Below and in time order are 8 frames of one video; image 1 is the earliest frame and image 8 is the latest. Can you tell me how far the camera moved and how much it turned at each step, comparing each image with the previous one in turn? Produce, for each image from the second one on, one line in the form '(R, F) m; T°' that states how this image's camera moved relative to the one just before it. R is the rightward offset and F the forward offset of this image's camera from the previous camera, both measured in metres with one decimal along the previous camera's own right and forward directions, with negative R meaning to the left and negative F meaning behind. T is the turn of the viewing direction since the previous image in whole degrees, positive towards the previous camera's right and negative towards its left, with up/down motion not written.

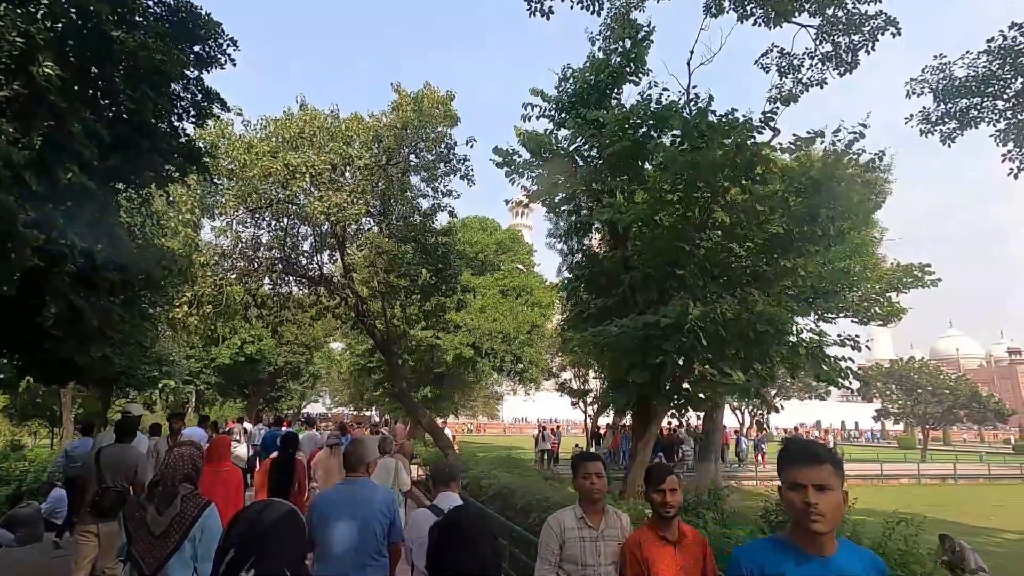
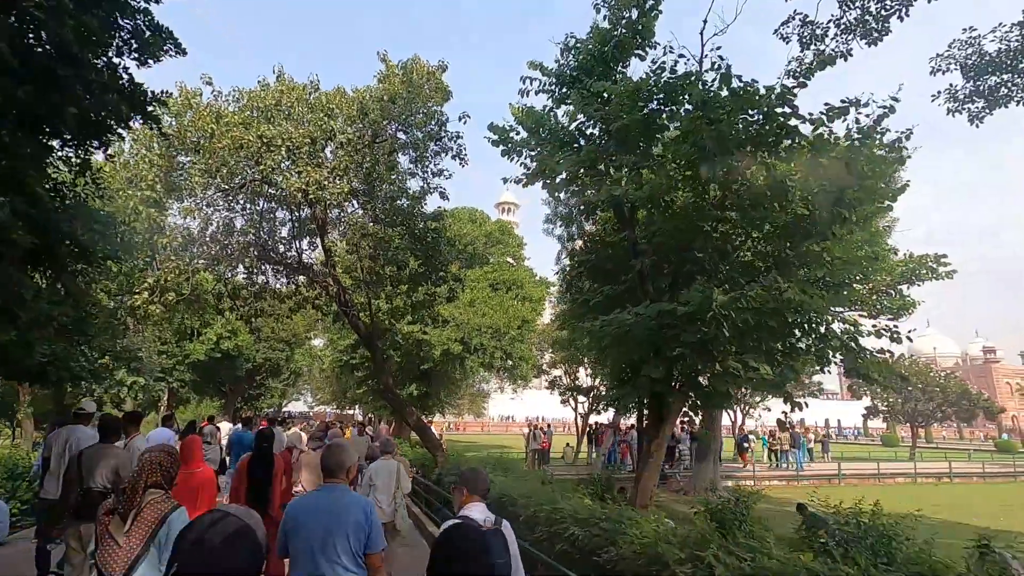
(-0.2, +0.9) m; +2°
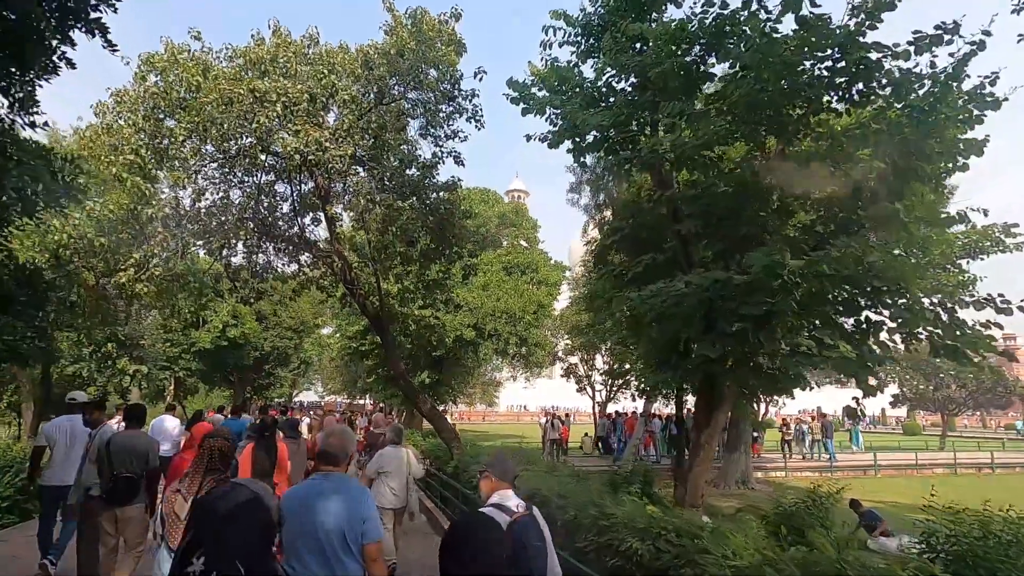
(-0.3, +1.1) m; -1°
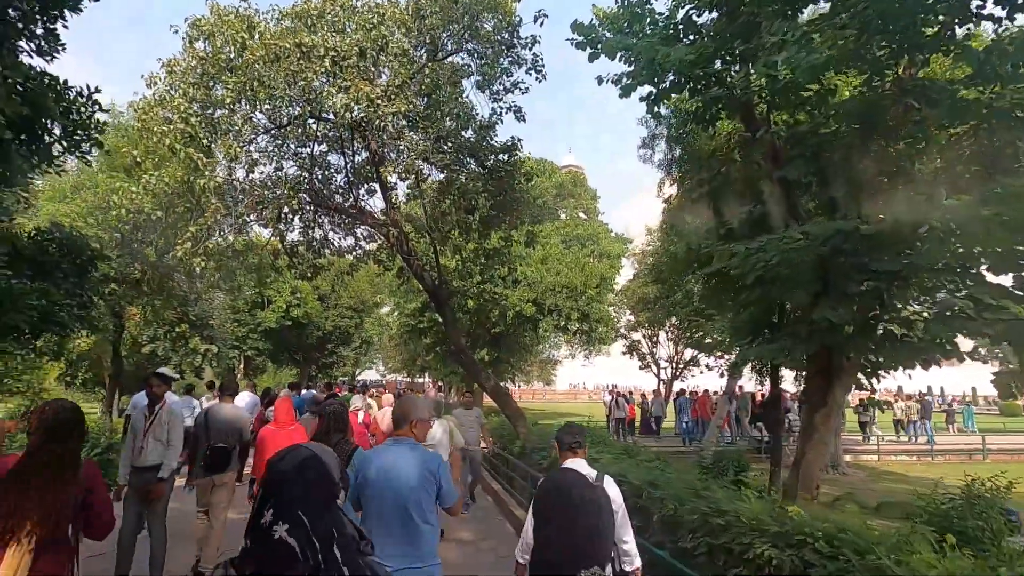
(-0.3, +0.8) m; -6°
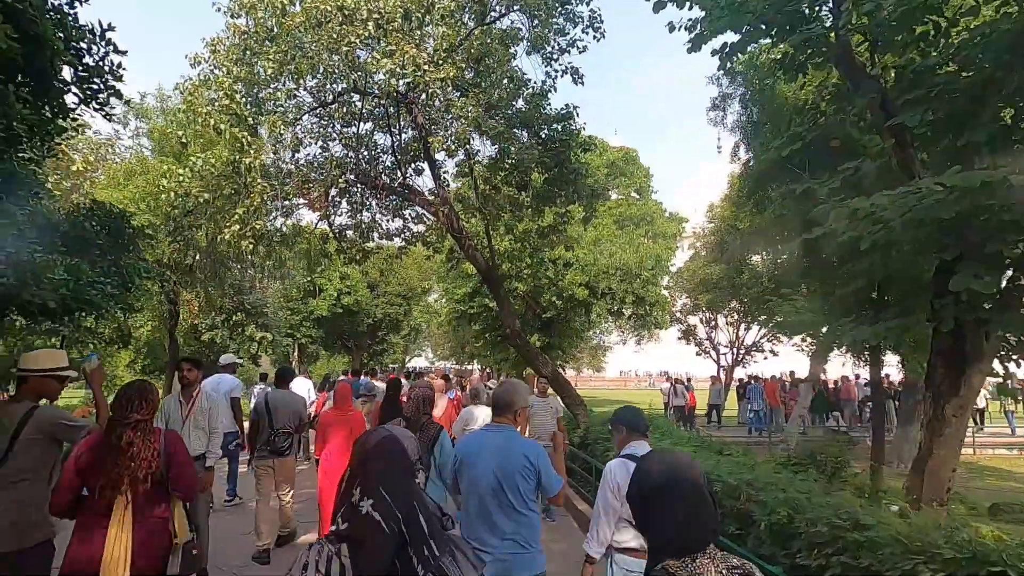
(-0.2, +0.7) m; -5°
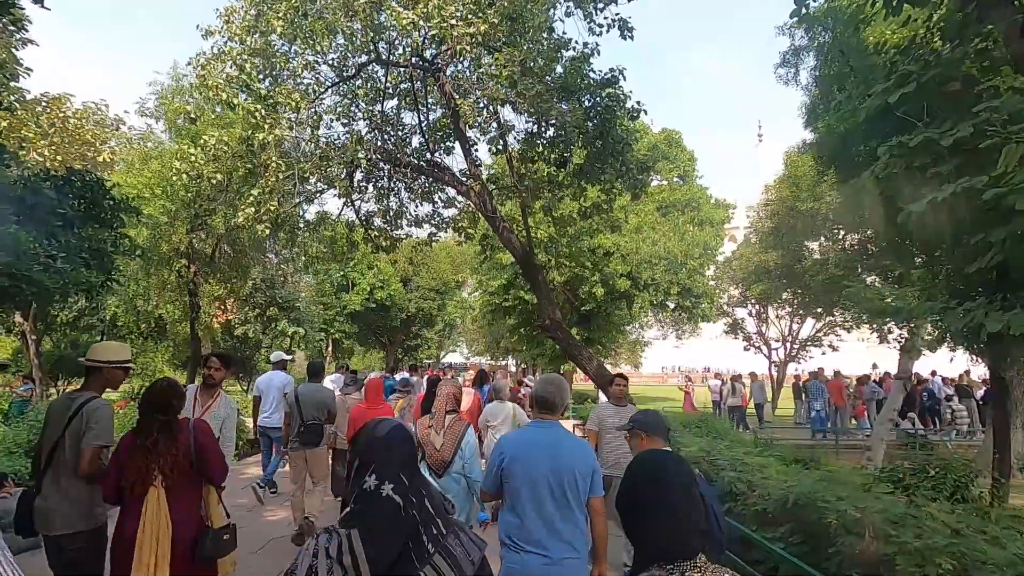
(-0.1, +1.0) m; -4°
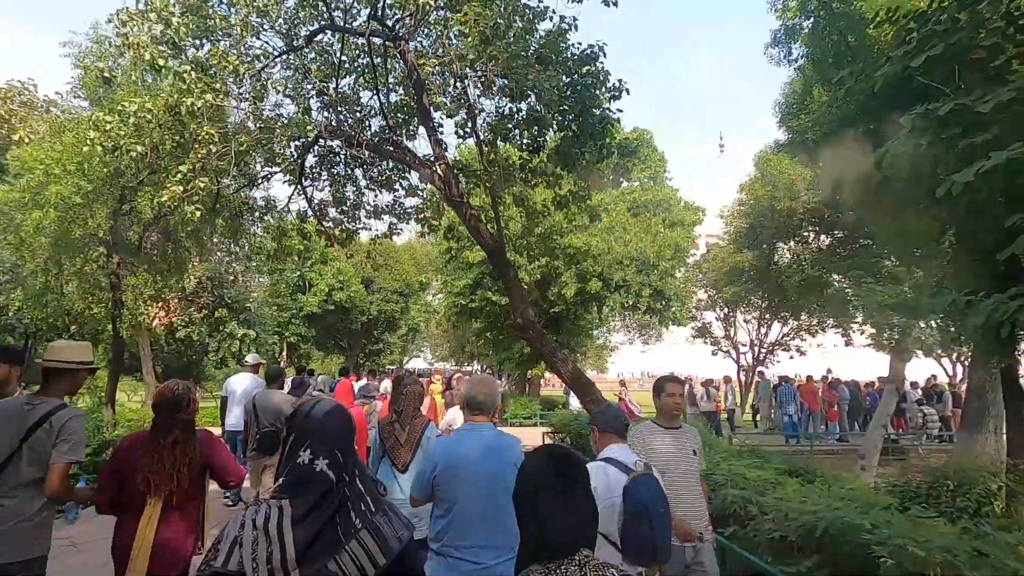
(0.0, +0.9) m; +4°
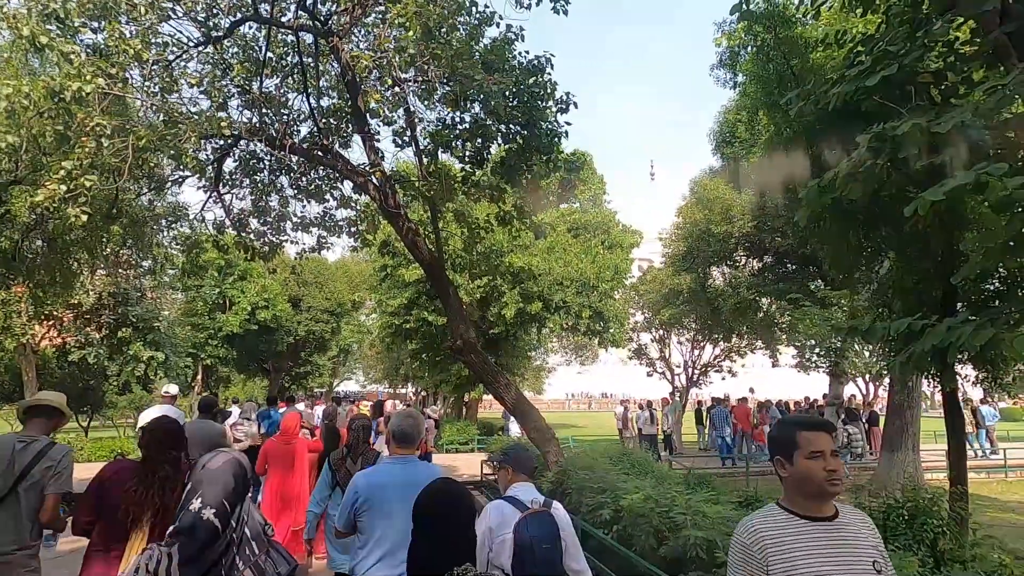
(0.0, +0.5) m; +7°
